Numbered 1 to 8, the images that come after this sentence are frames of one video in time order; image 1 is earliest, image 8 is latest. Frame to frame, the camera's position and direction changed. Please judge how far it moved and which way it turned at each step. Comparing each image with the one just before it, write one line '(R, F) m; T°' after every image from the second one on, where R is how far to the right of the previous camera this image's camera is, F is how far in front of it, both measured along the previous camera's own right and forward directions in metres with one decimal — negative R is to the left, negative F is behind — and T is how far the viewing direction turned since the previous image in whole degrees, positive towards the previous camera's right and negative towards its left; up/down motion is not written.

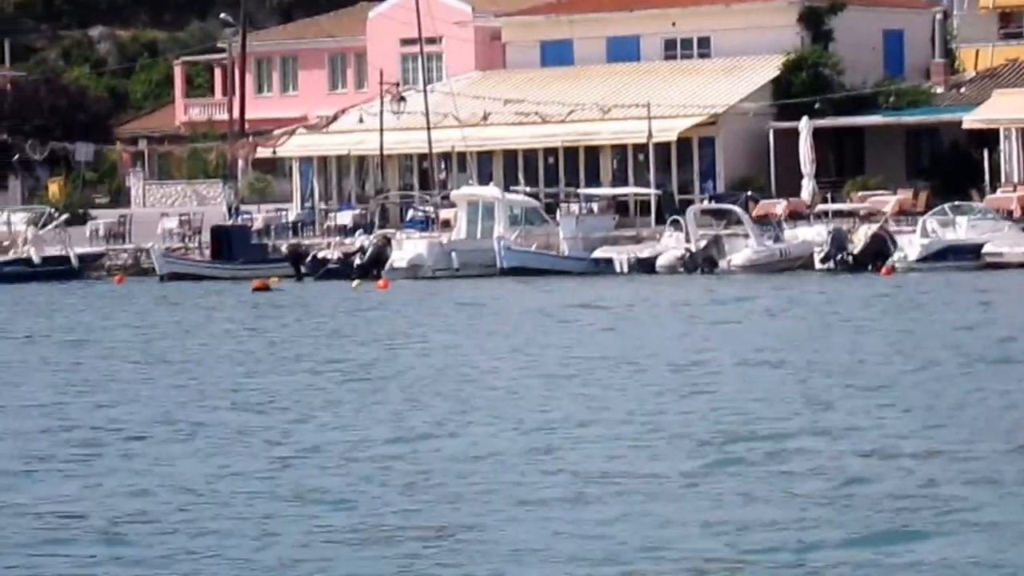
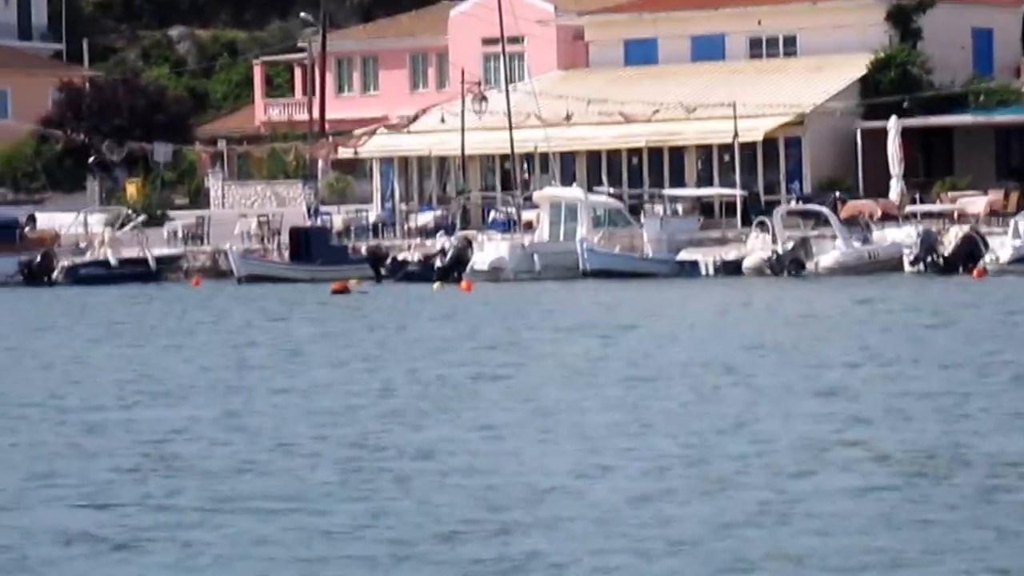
(0.0, +0.8) m; -1°
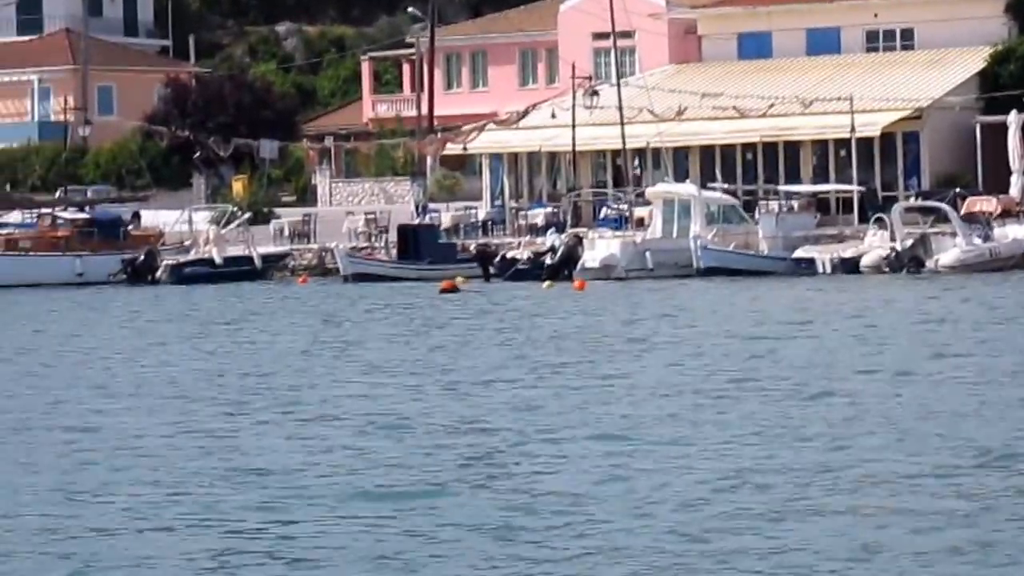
(0.0, +1.0) m; -2°
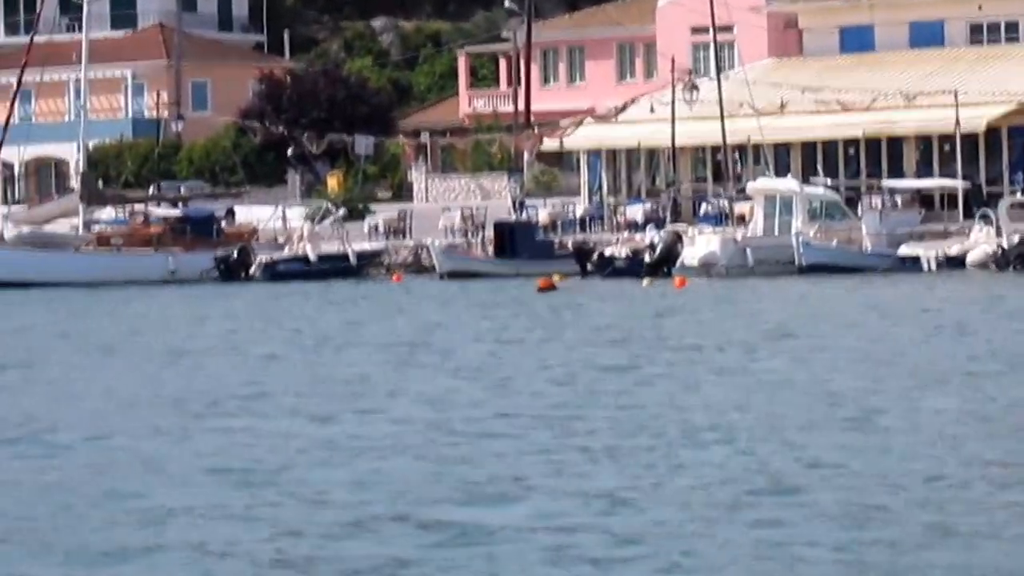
(0.0, +0.8) m; -2°
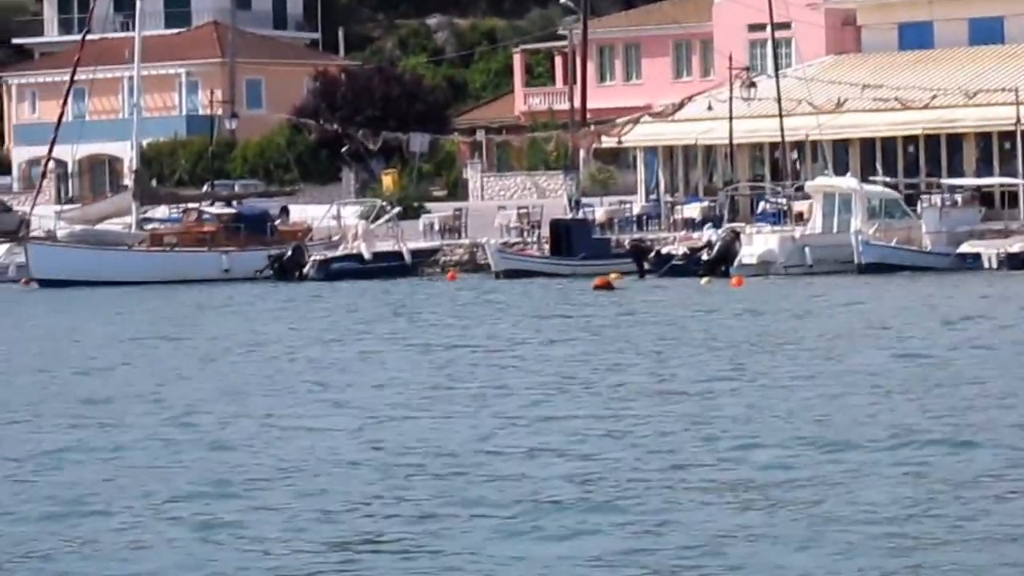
(0.0, +0.4) m; -1°
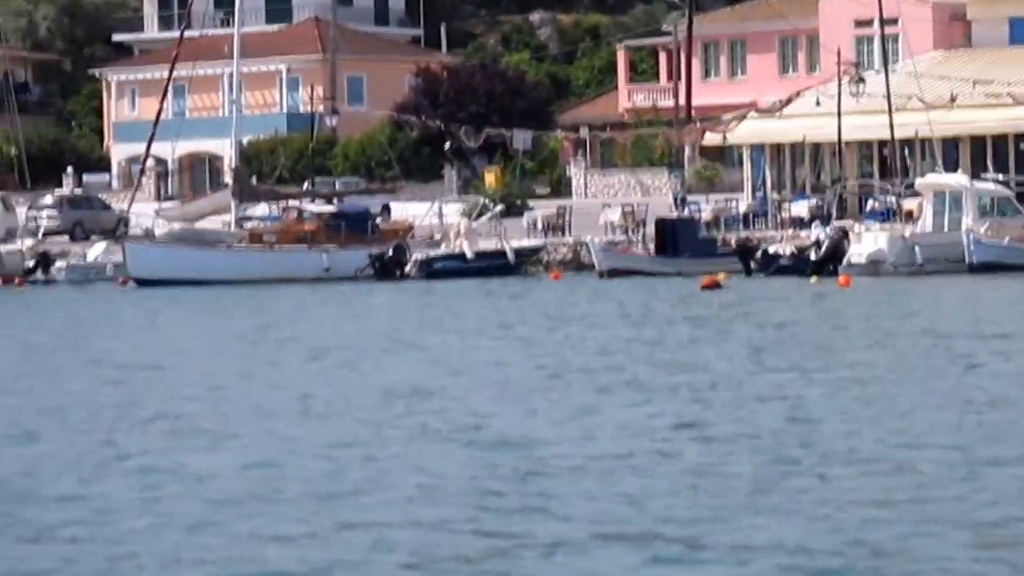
(0.0, +0.7) m; -2°
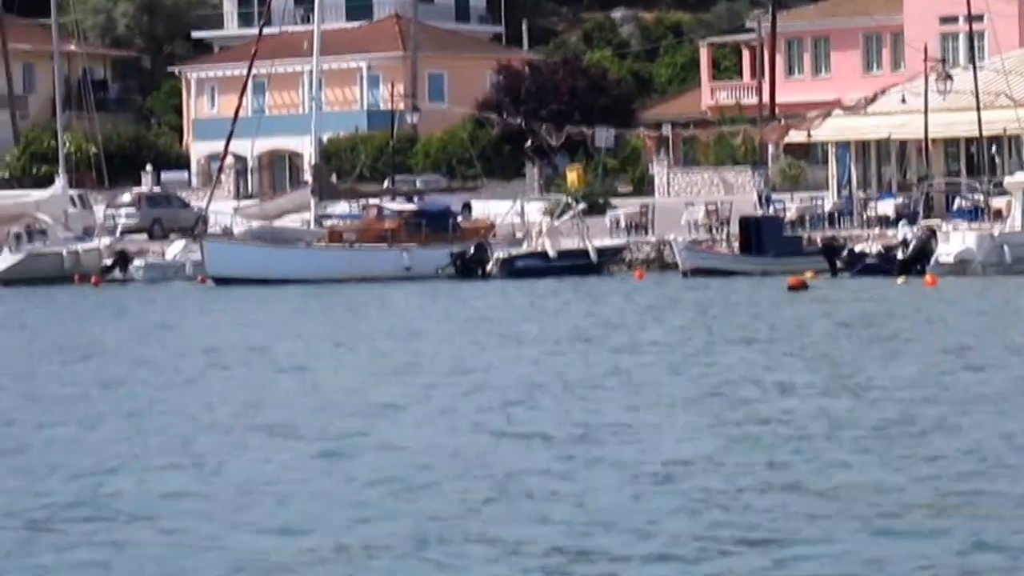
(0.0, +0.5) m; -1°
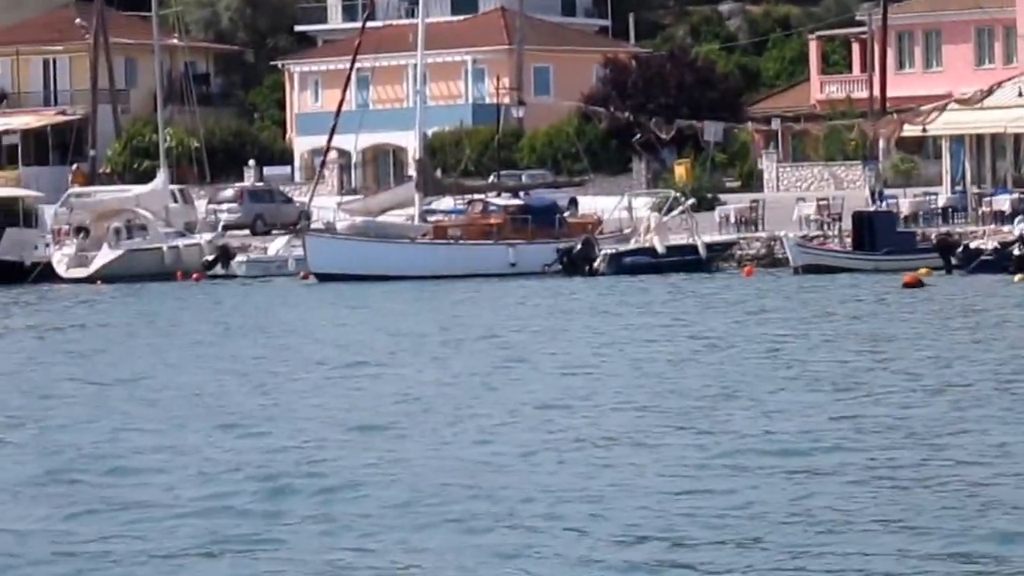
(0.0, +0.8) m; -2°
